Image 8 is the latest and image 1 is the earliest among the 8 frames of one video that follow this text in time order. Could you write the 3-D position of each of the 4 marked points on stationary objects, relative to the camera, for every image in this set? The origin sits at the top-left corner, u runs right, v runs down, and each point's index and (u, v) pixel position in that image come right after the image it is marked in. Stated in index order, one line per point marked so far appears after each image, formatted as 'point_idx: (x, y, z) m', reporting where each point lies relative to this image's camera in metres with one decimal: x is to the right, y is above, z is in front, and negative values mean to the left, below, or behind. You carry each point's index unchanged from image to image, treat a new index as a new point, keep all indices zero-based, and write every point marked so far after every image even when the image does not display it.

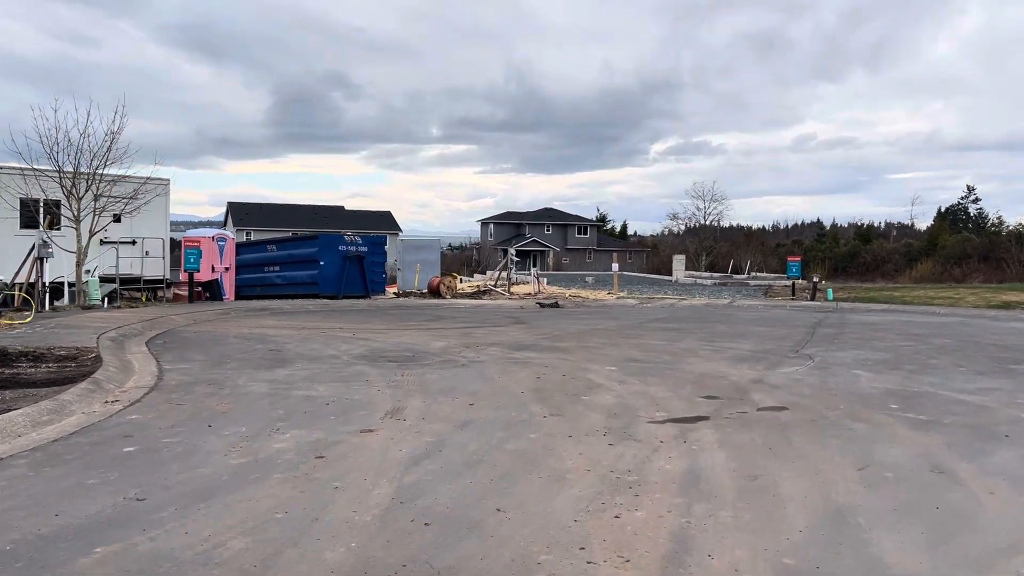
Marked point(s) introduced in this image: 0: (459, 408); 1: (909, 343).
0: (-0.4, -1.0, +7.3) m
1: (+6.6, -0.9, +14.8) m
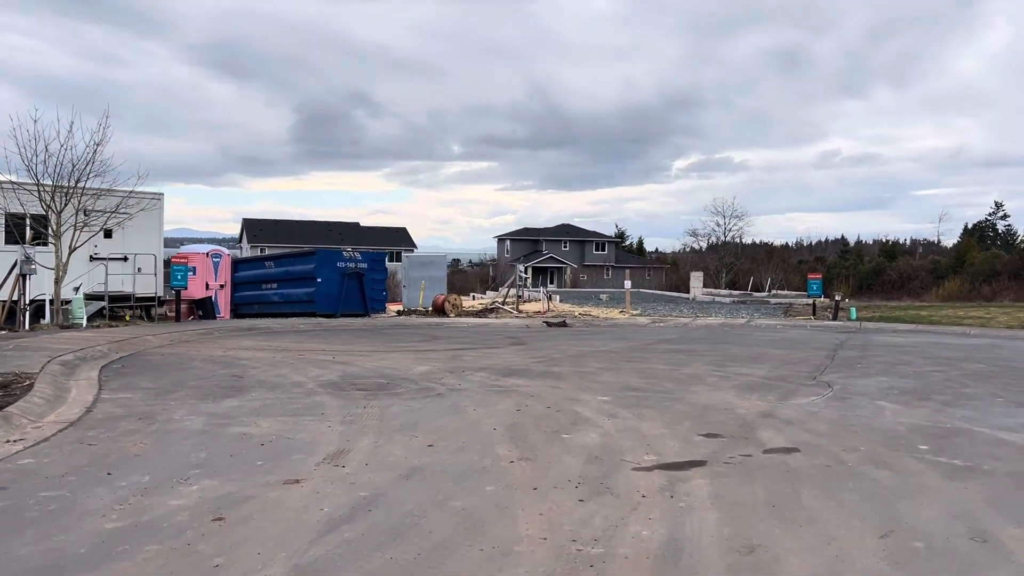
0: (-0.7, -1.1, +6.3) m
1: (+6.5, -1.3, +13.6) m
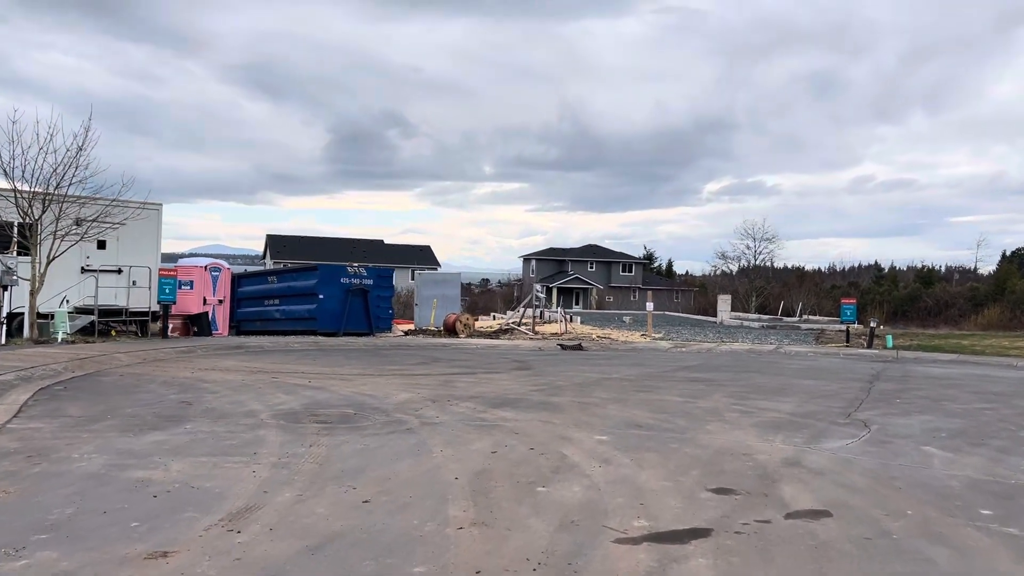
0: (-1.0, -1.2, +5.0) m
1: (+6.4, -1.6, +12.1) m
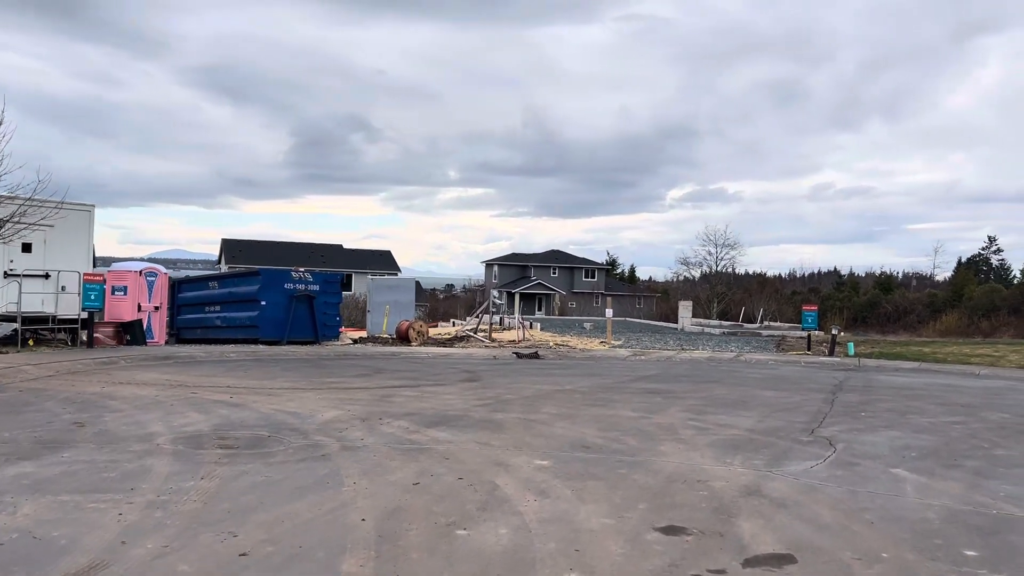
0: (-1.4, -1.3, +4.1) m
1: (+5.7, -1.7, +11.5) m
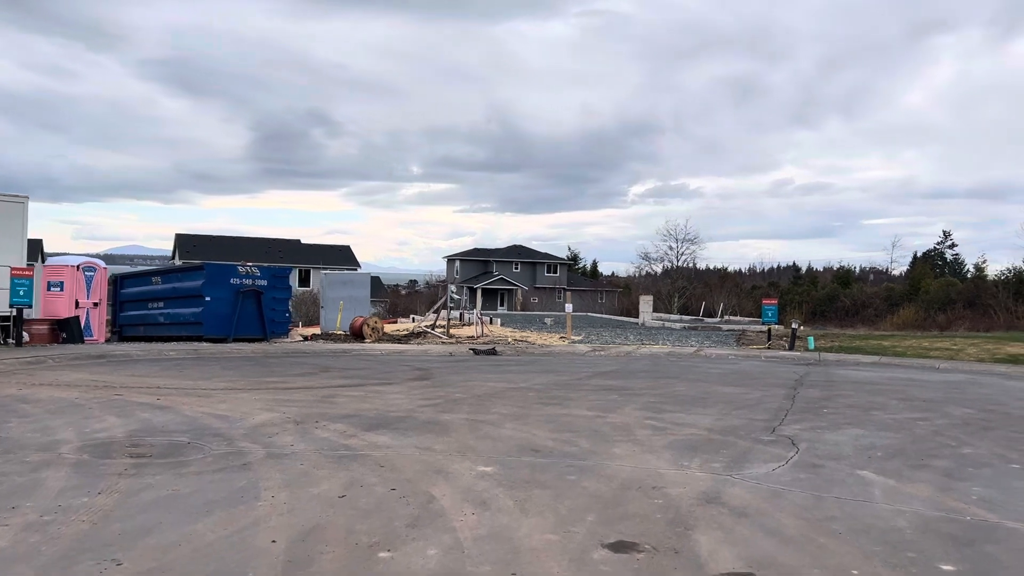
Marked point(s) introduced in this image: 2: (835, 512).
0: (-1.7, -1.2, +3.5) m
1: (+5.1, -1.6, +11.1) m
2: (+2.1, -1.4, +5.8) m
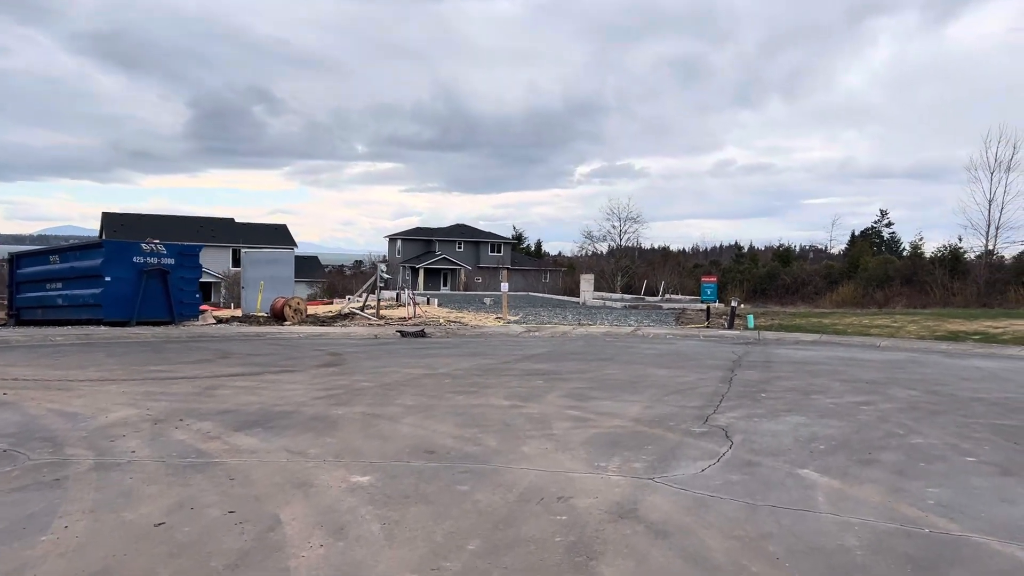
0: (-2.3, -1.2, +2.3) m
1: (+4.1, -1.3, +10.3) m
2: (+1.4, -1.3, +4.8) m
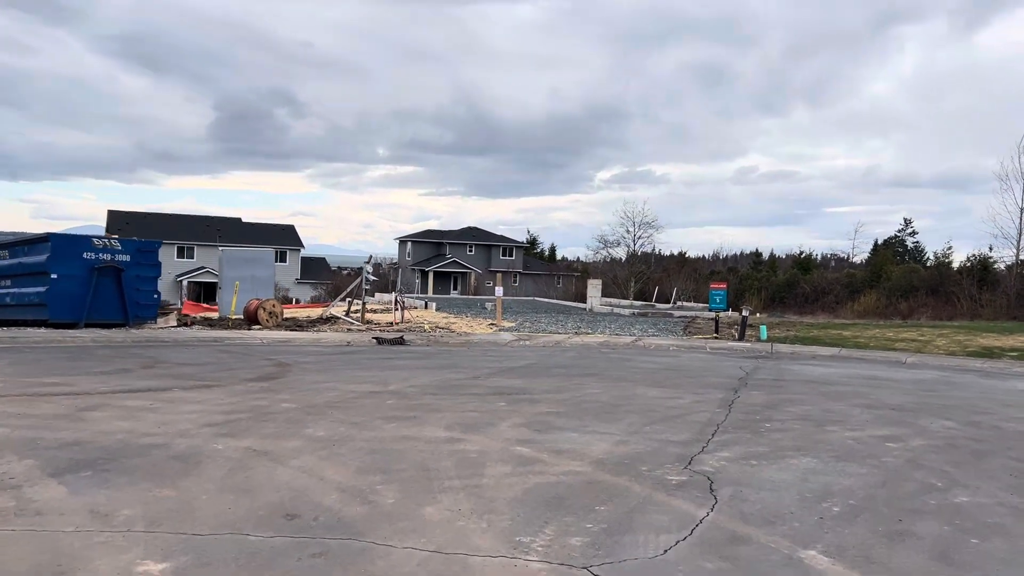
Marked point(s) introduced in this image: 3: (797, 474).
0: (-2.9, -1.1, +0.6) m
1: (+3.6, -1.4, +8.5) m
2: (+0.8, -1.3, +3.0) m
3: (+2.1, -1.4, +6.6) m
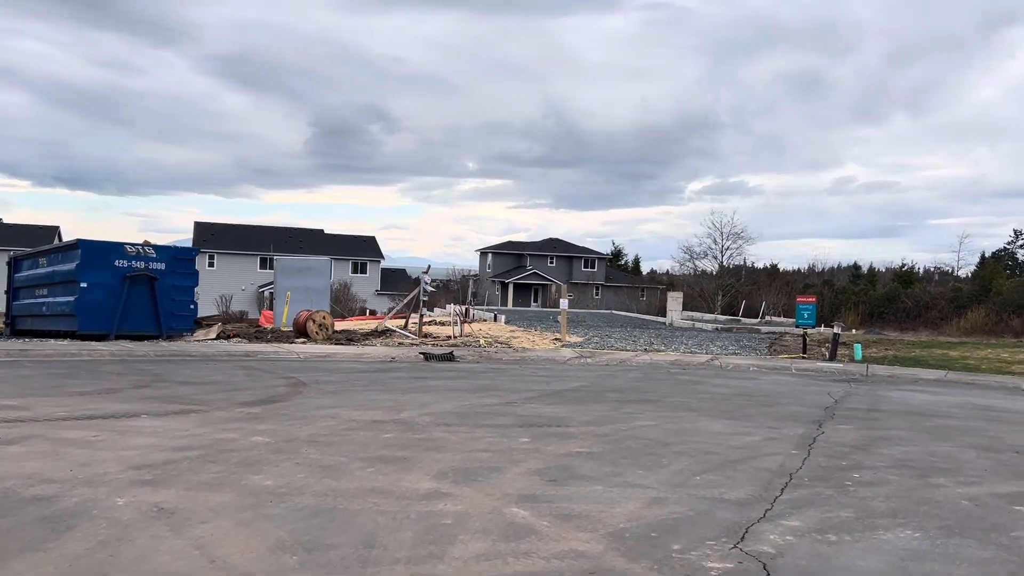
0: (-3.5, -1.1, -0.7) m
1: (+3.7, -1.5, +6.5) m
2: (+0.4, -1.3, +1.4) m
3: (+2.0, -1.4, +4.8) m
